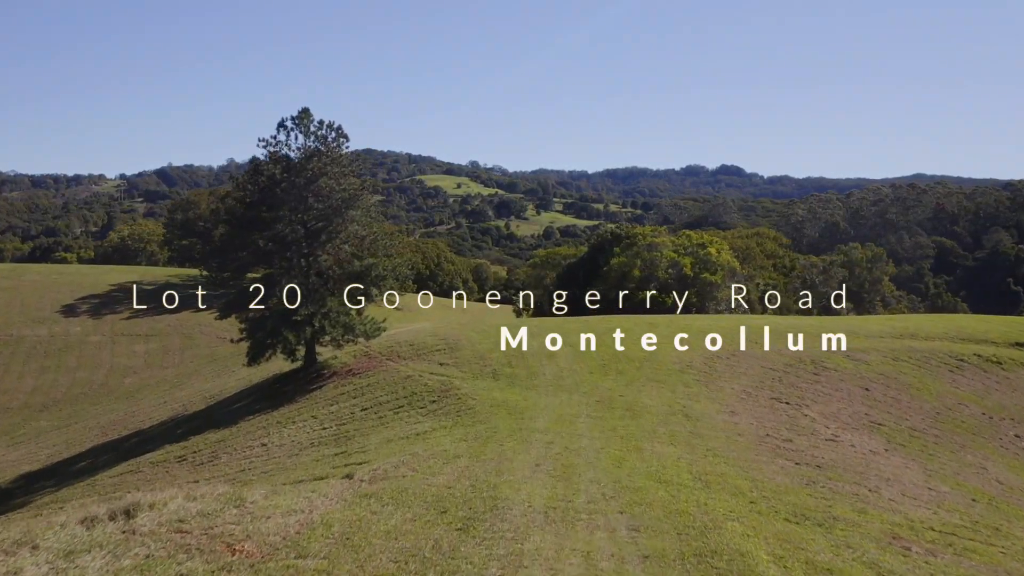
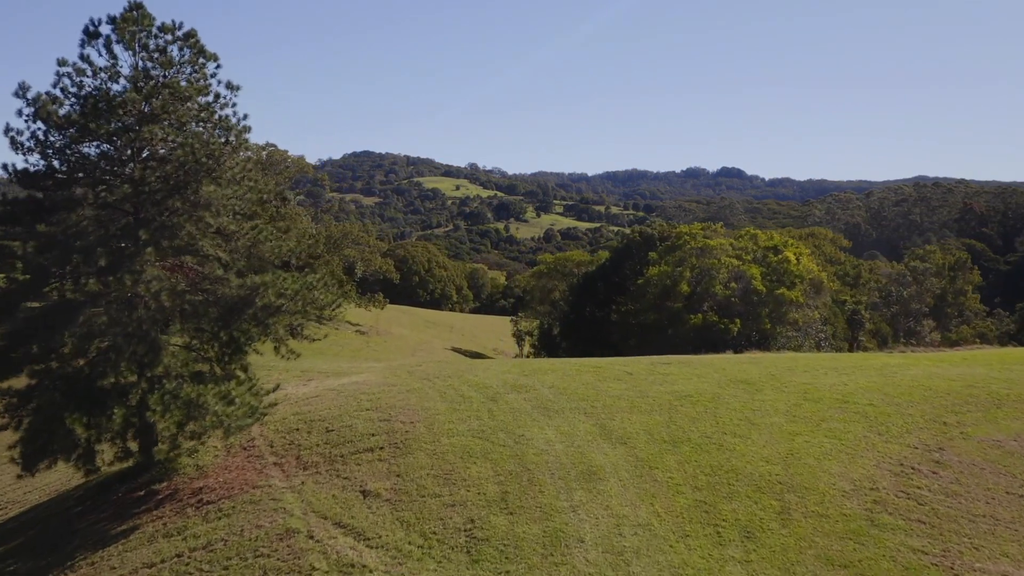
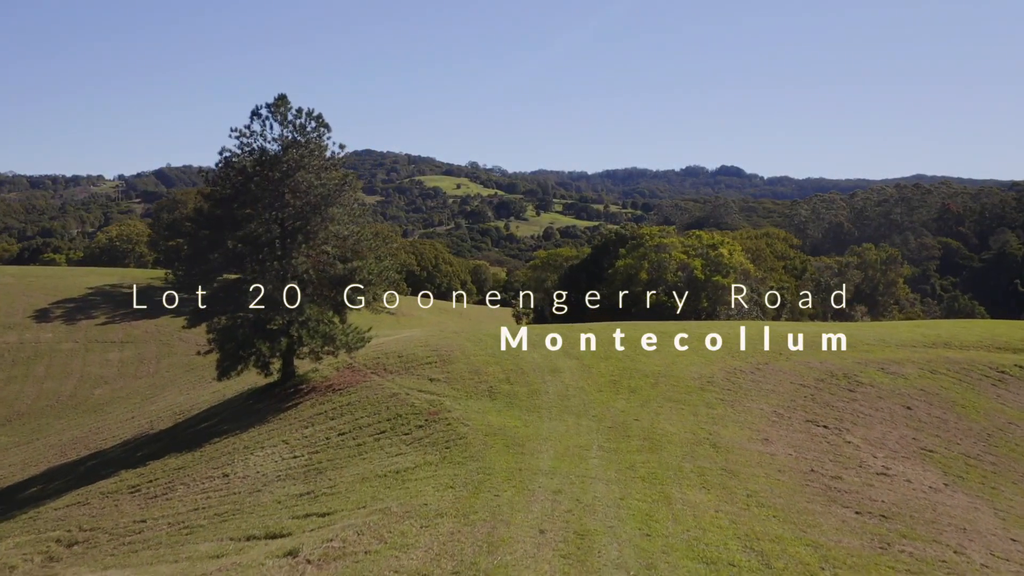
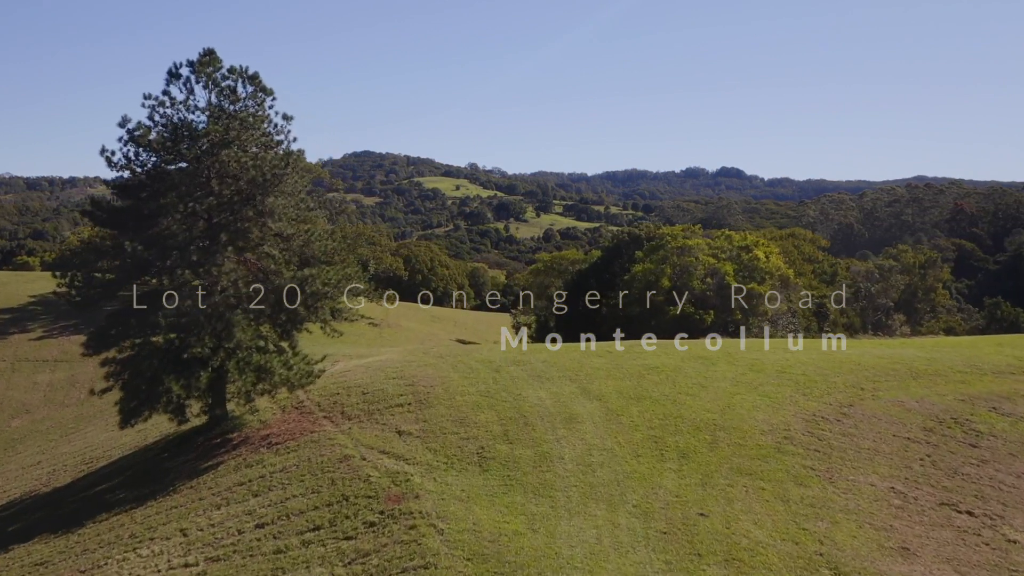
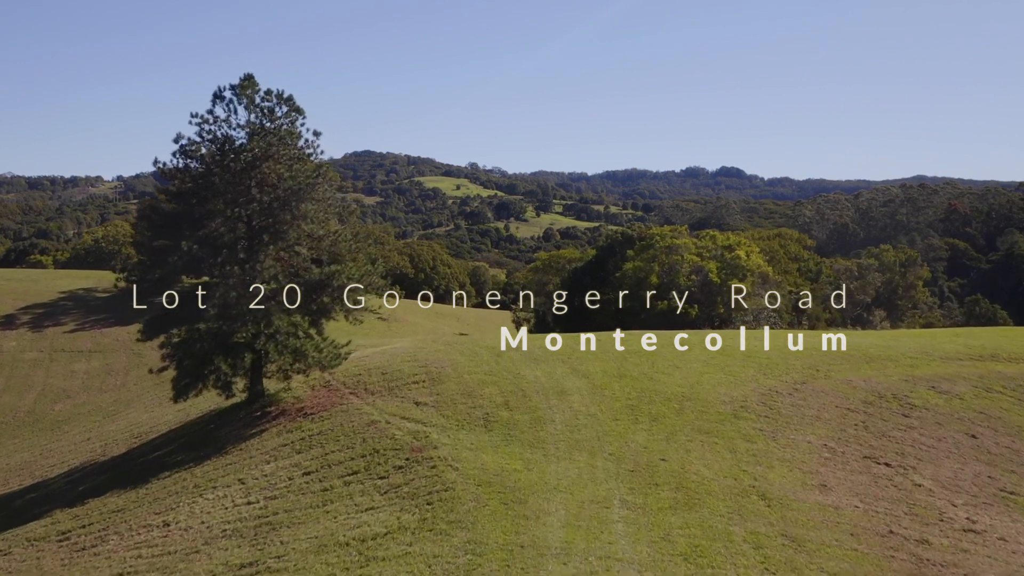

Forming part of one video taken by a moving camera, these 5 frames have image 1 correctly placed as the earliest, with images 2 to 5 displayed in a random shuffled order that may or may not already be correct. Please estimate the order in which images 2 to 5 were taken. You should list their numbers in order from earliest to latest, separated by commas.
3, 5, 4, 2
